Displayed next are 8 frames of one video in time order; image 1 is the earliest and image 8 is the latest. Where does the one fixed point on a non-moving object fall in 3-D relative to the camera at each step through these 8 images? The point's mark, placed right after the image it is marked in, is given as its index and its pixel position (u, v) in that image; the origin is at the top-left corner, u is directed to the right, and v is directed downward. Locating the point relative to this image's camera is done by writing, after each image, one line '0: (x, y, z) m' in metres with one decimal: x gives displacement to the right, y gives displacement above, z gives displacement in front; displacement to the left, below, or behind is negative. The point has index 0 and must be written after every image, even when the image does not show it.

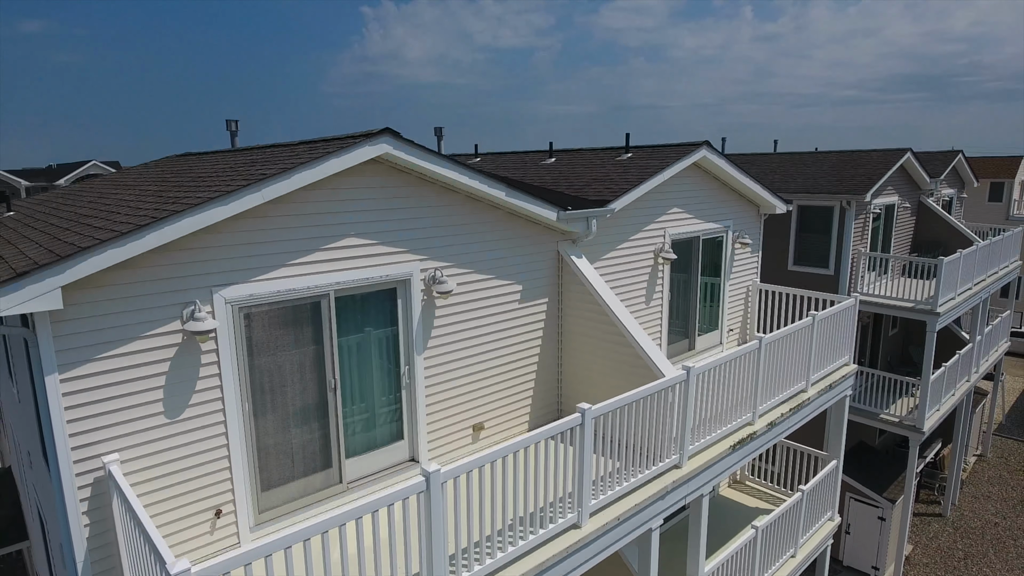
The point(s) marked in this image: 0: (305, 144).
0: (-1.3, +0.9, +4.0) m
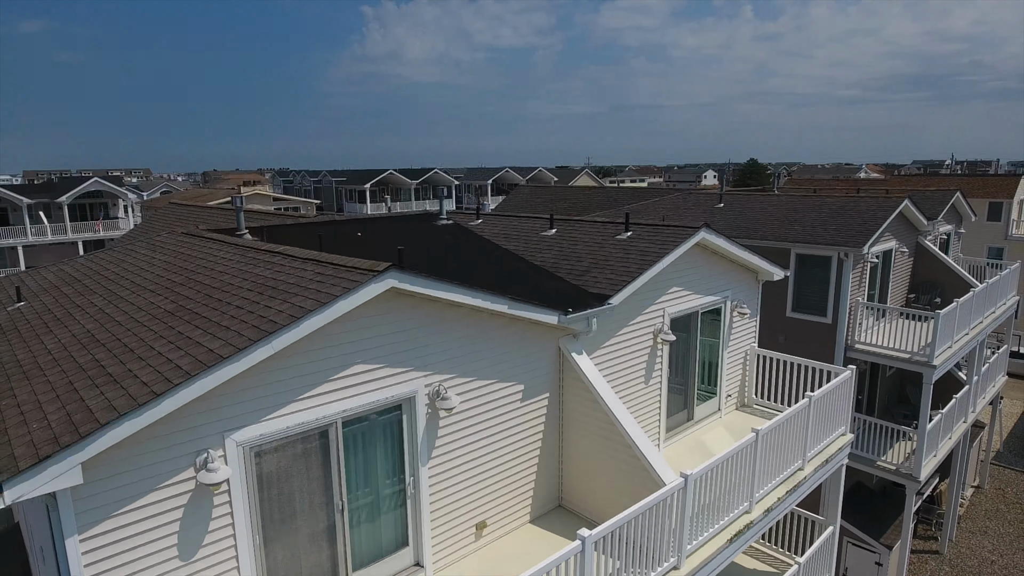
0: (-1.3, +0.2, +4.1) m
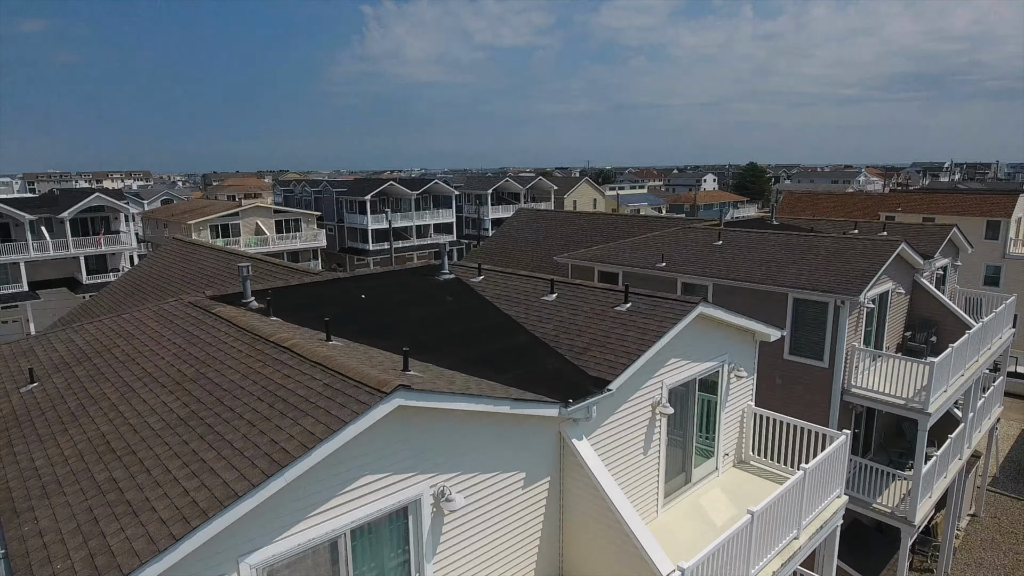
0: (-1.3, -0.5, +4.3) m
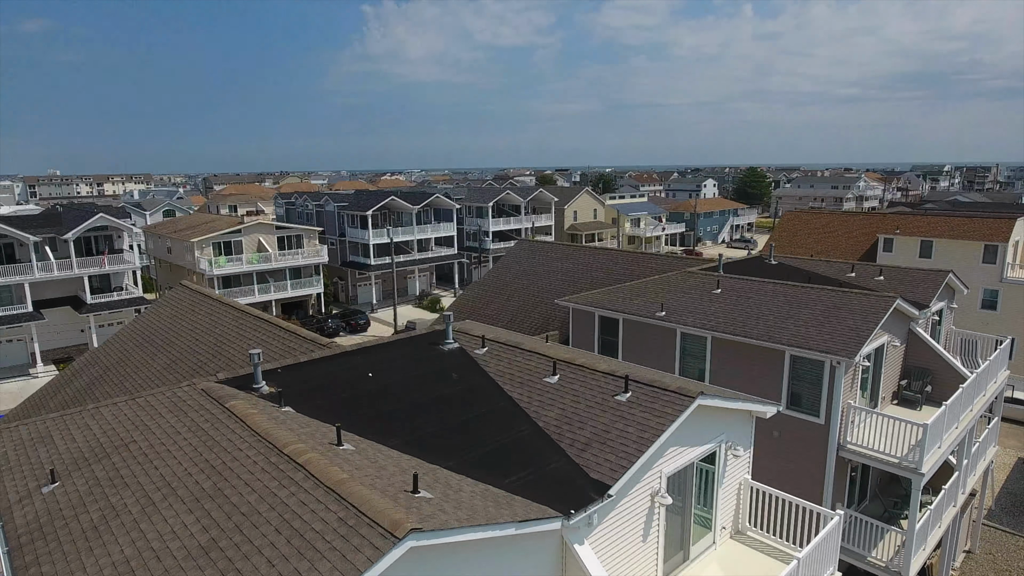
0: (-1.2, -1.4, +4.5) m
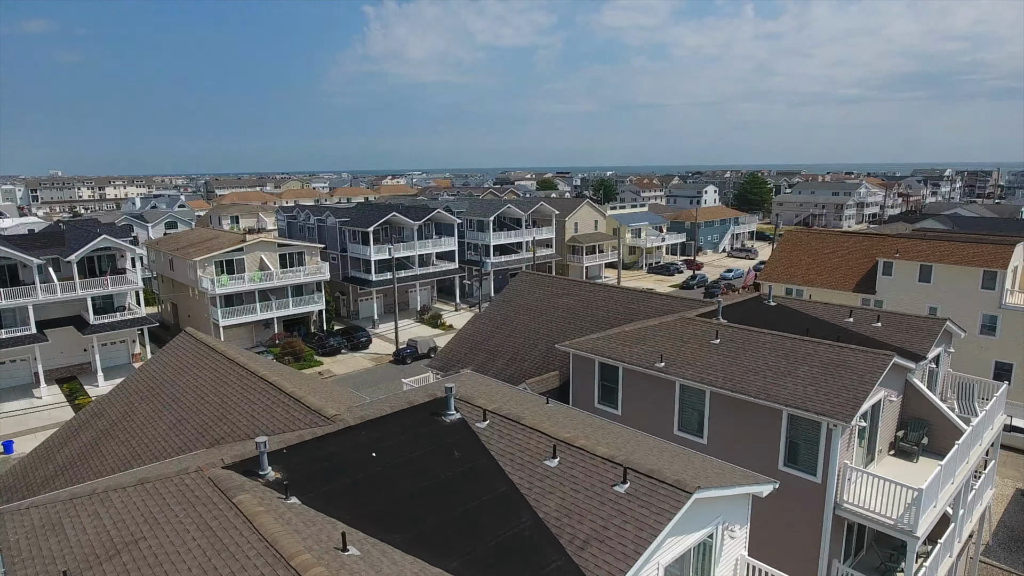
0: (-1.2, -2.3, +4.6) m
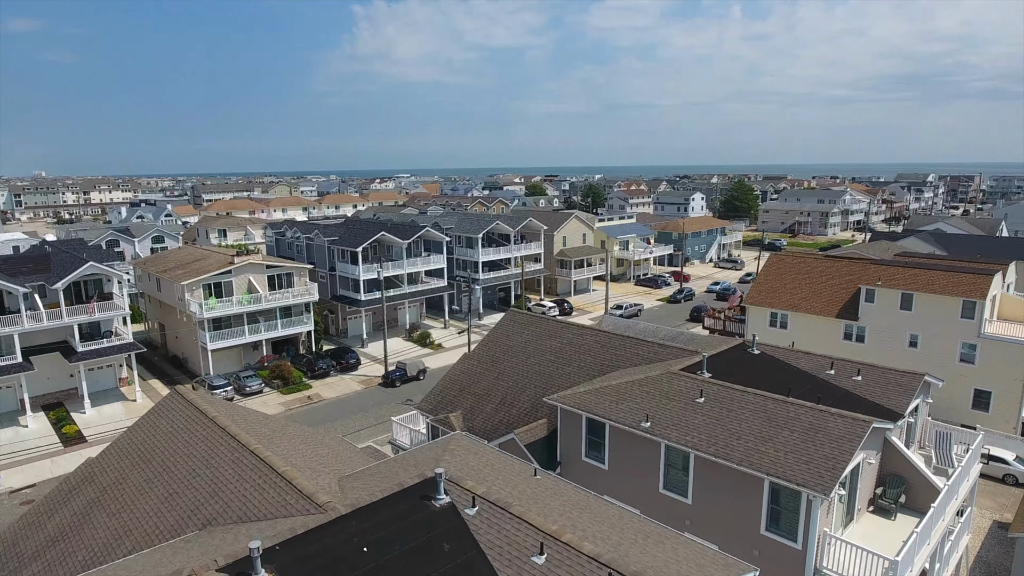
0: (-1.3, -3.5, +4.8) m
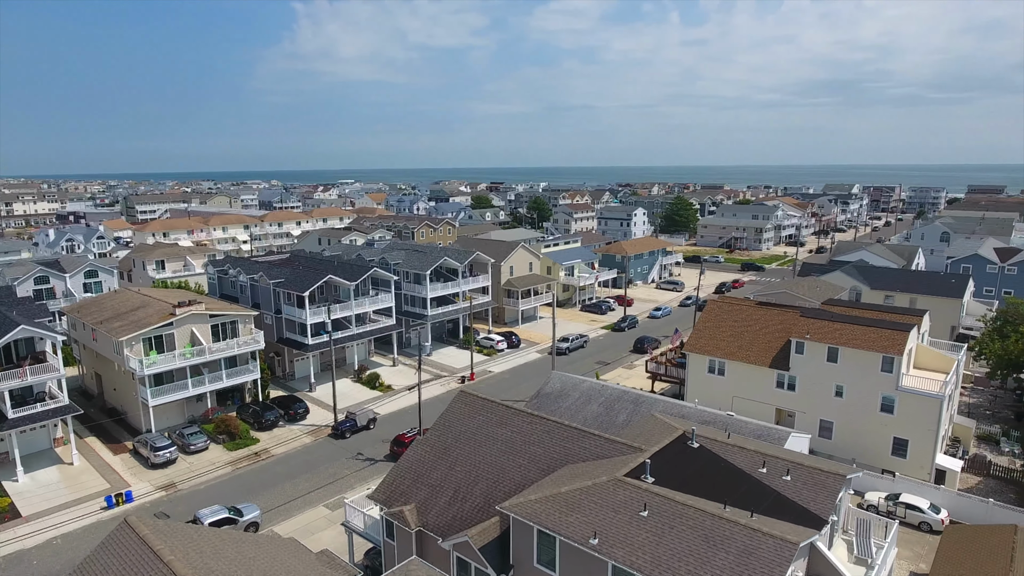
0: (-1.6, -5.9, +5.2) m
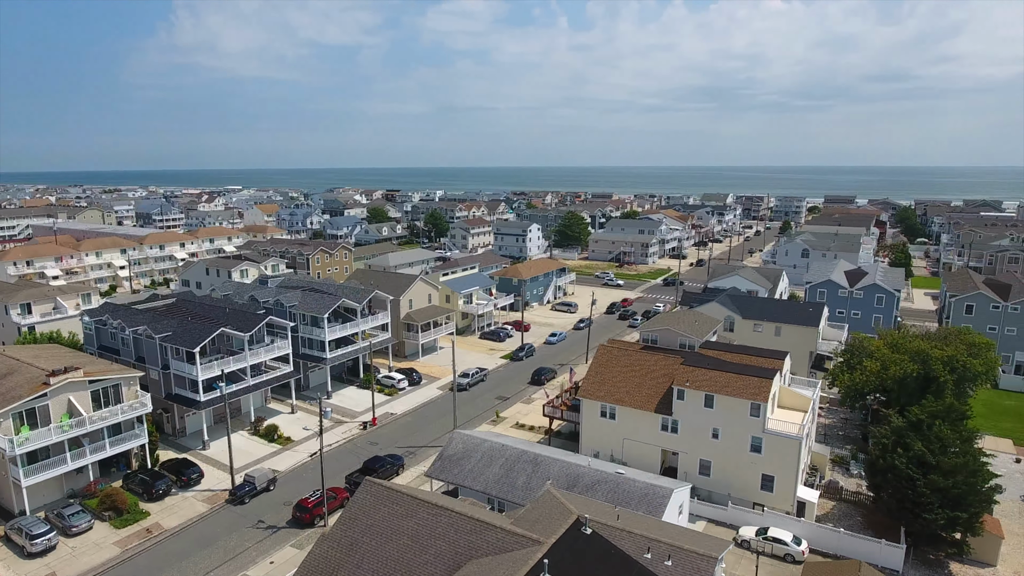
0: (-2.2, -8.8, +5.8) m
